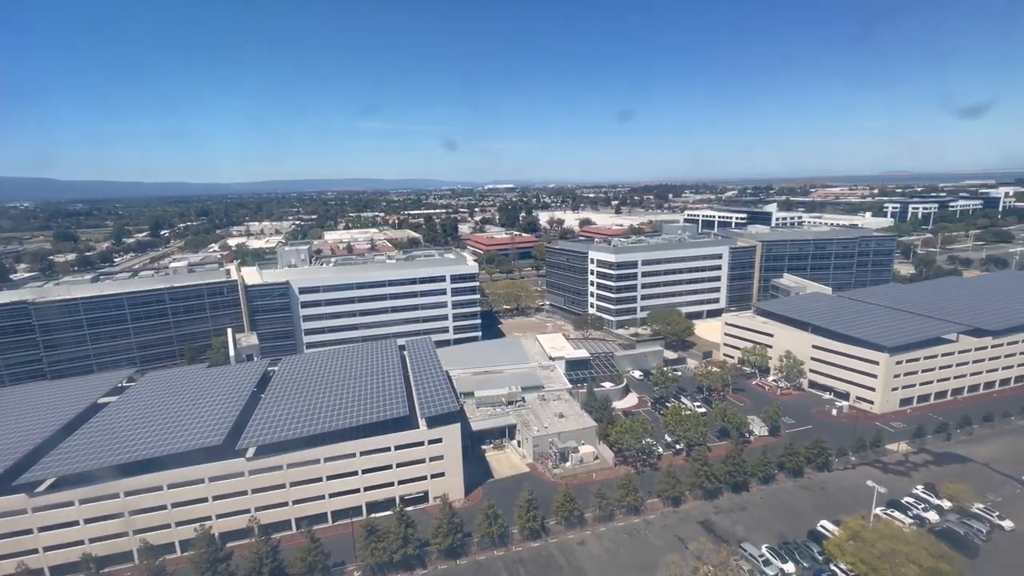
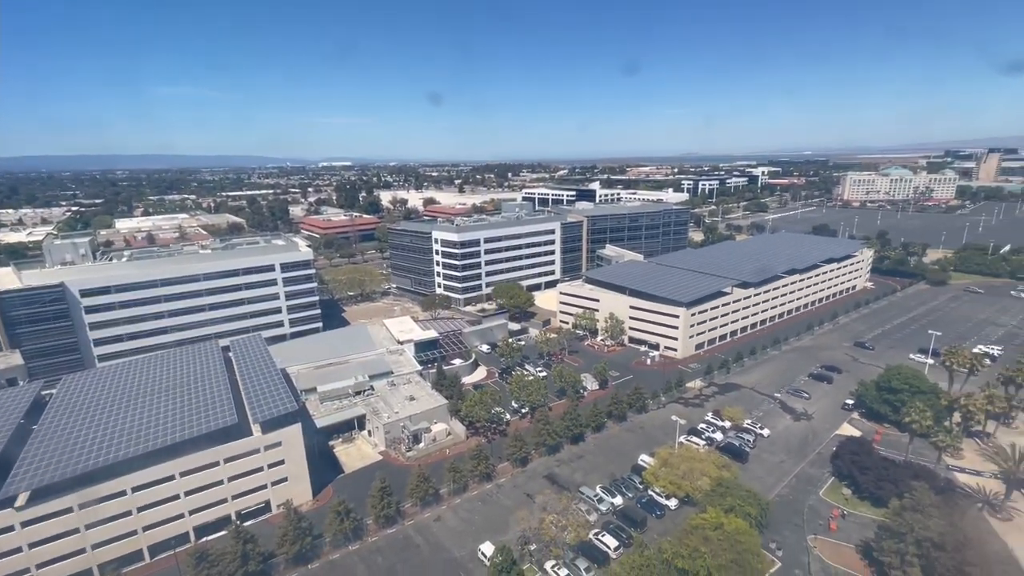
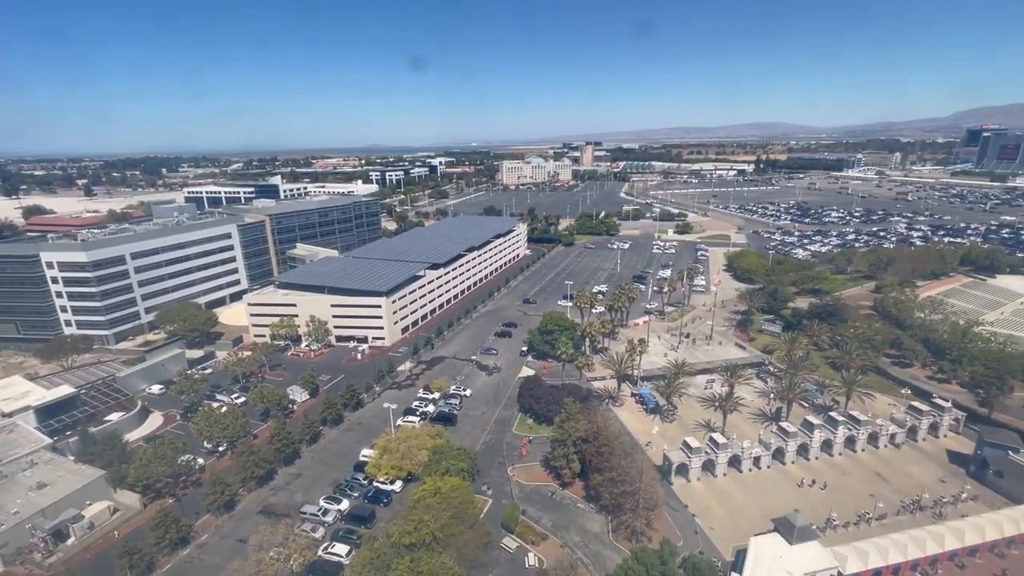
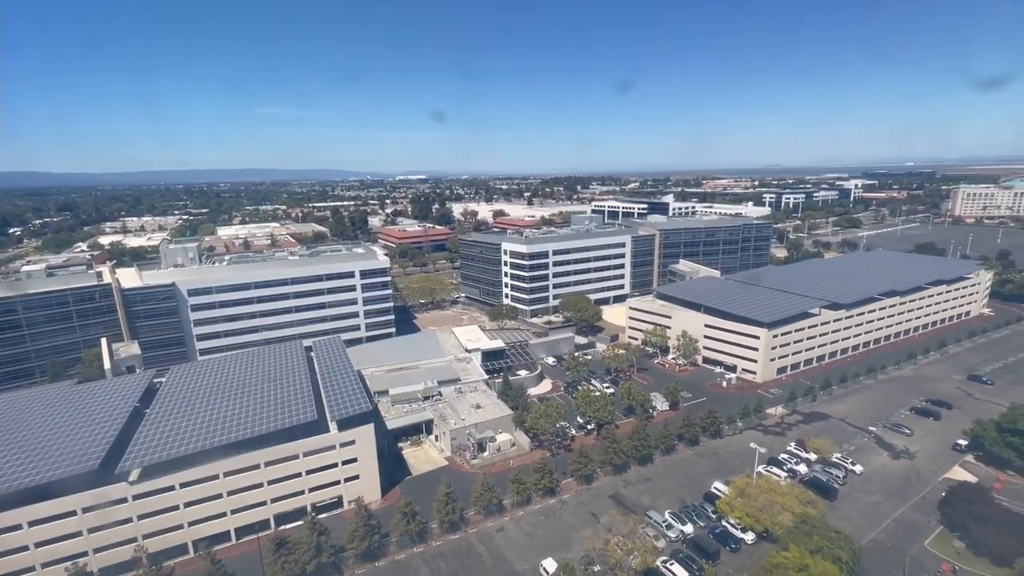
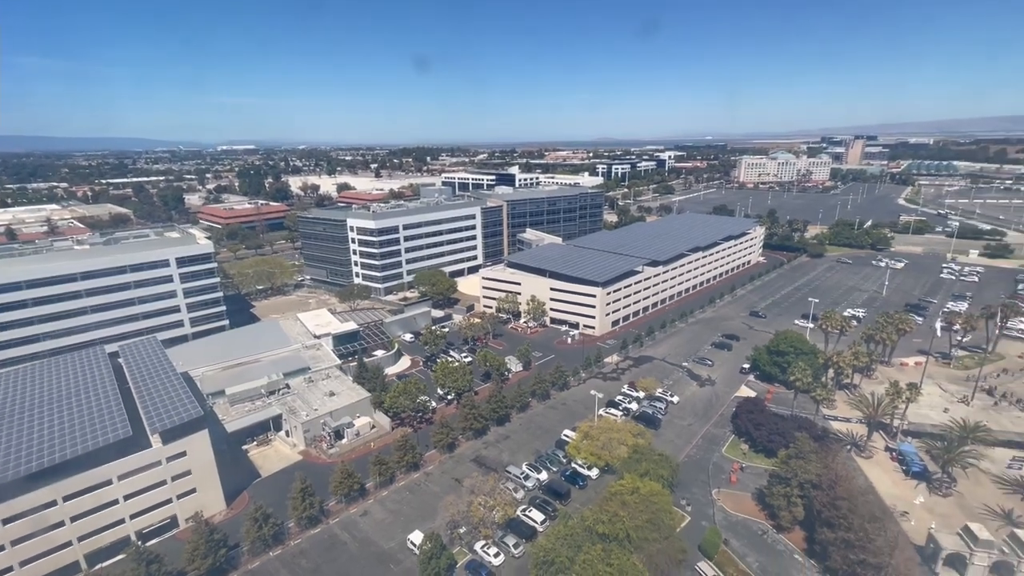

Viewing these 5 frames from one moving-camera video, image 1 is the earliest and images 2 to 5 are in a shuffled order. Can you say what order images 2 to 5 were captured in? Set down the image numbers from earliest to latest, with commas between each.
4, 2, 5, 3
